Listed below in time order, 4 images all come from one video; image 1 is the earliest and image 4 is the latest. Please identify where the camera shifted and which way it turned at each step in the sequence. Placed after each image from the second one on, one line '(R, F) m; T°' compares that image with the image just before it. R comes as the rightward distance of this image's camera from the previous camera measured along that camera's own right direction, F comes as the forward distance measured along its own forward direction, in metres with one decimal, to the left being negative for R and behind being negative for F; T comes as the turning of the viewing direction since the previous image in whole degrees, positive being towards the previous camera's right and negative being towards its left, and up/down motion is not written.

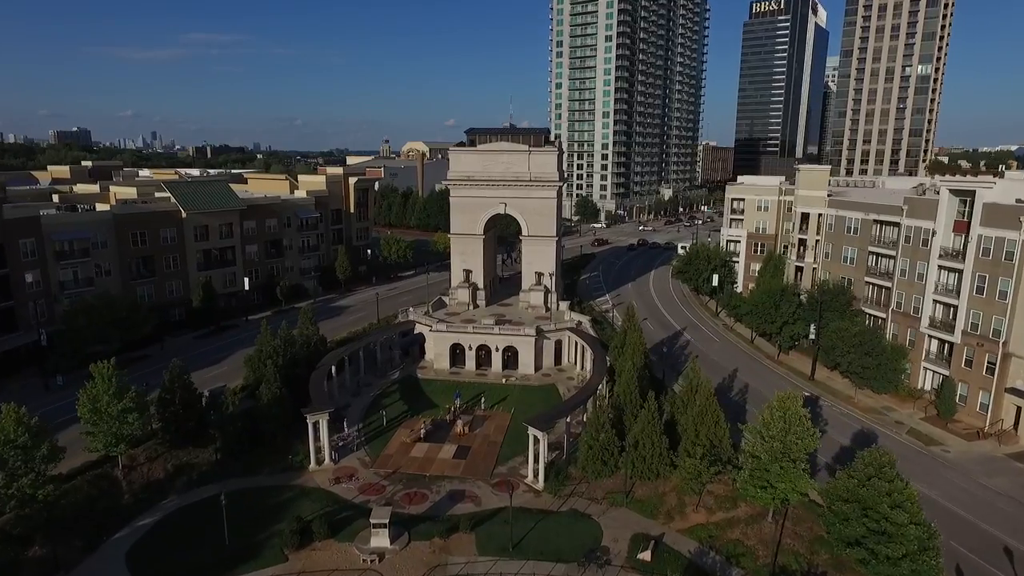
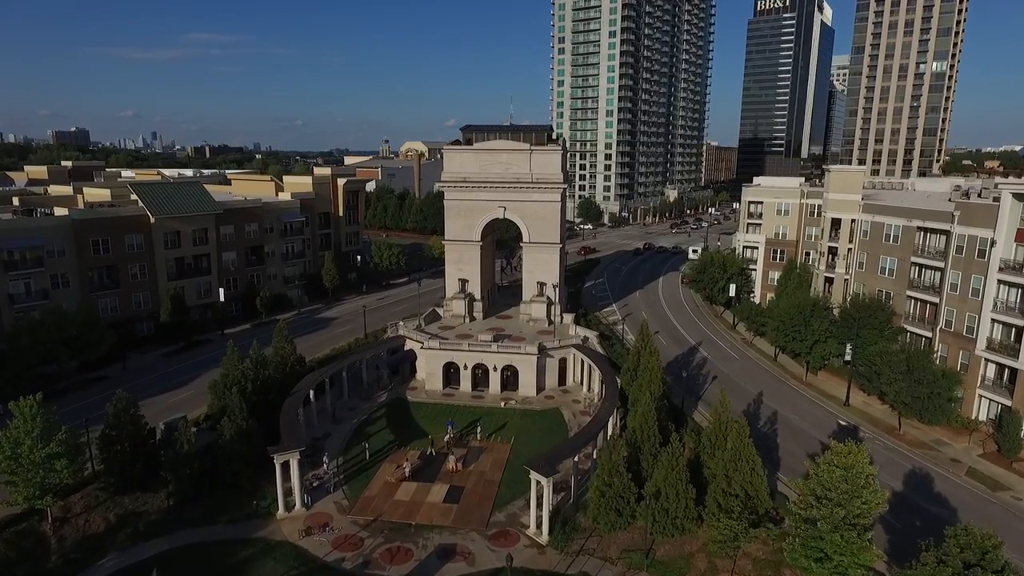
(+0.1, +5.0) m; 0°
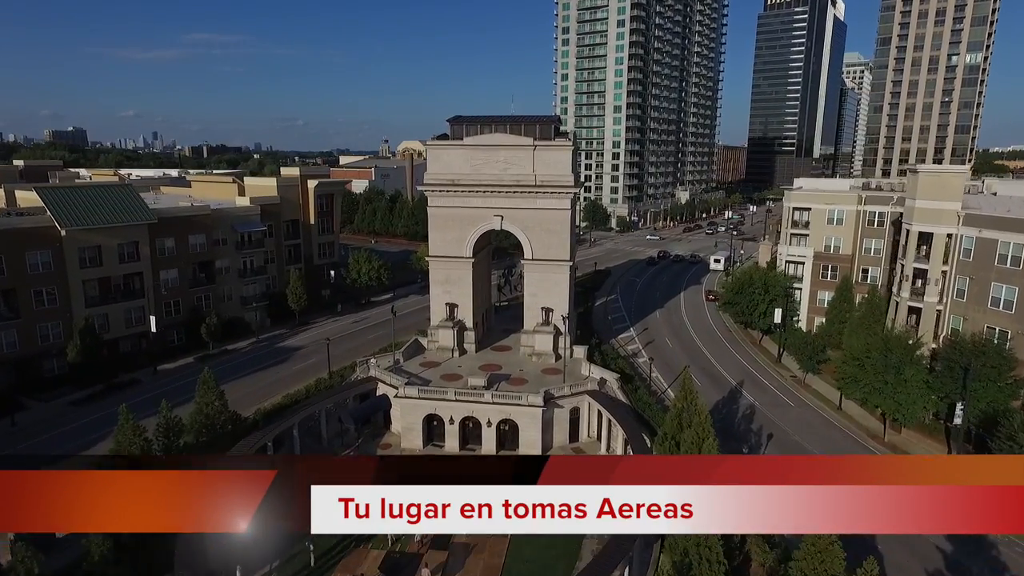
(+0.2, +10.3) m; 0°
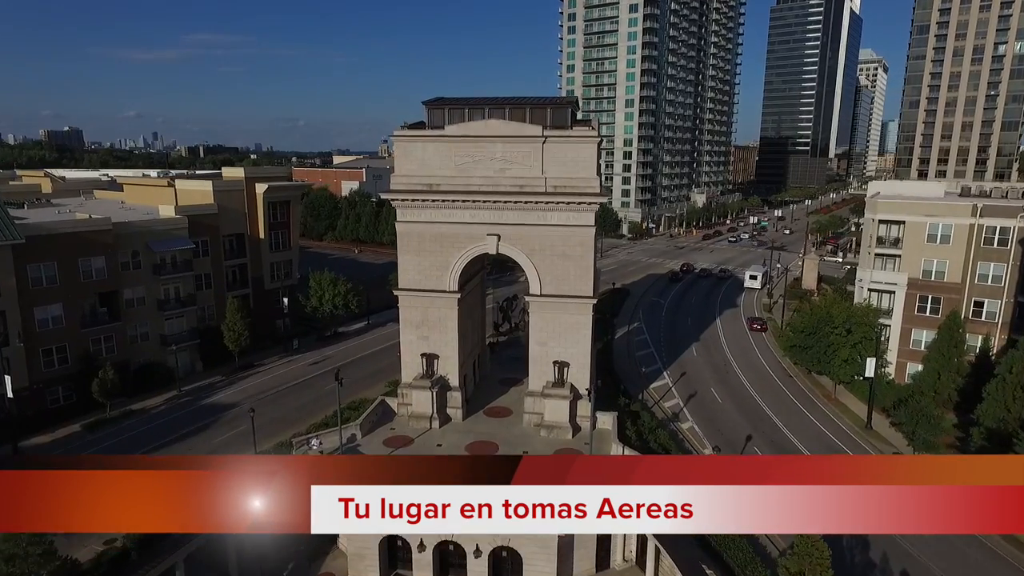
(0.0, +12.6) m; 0°
